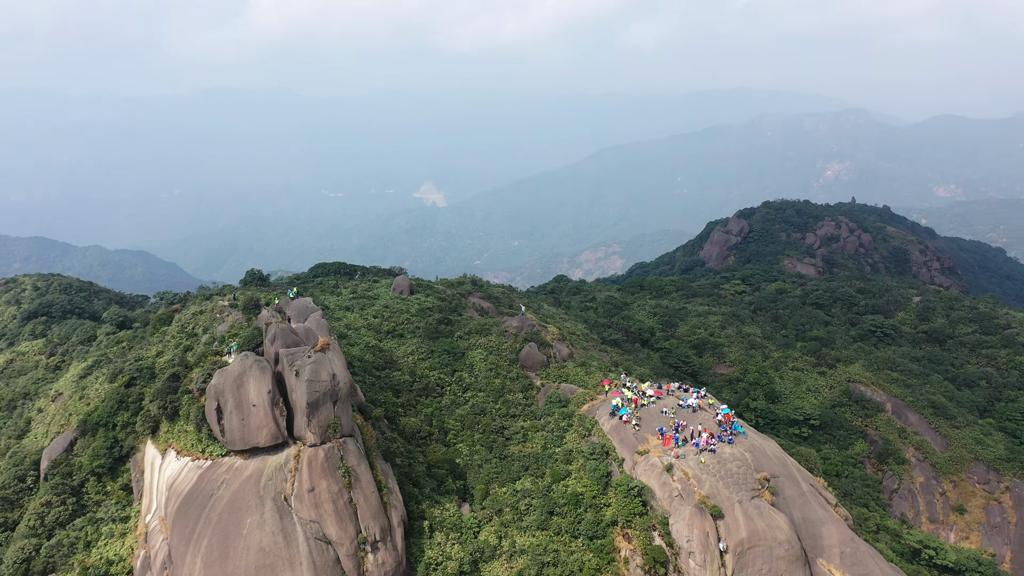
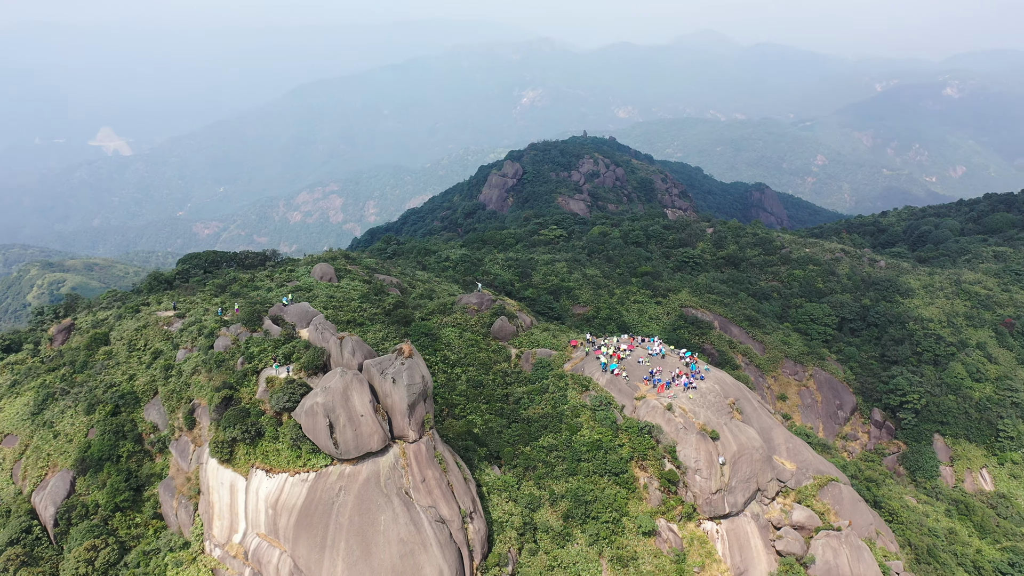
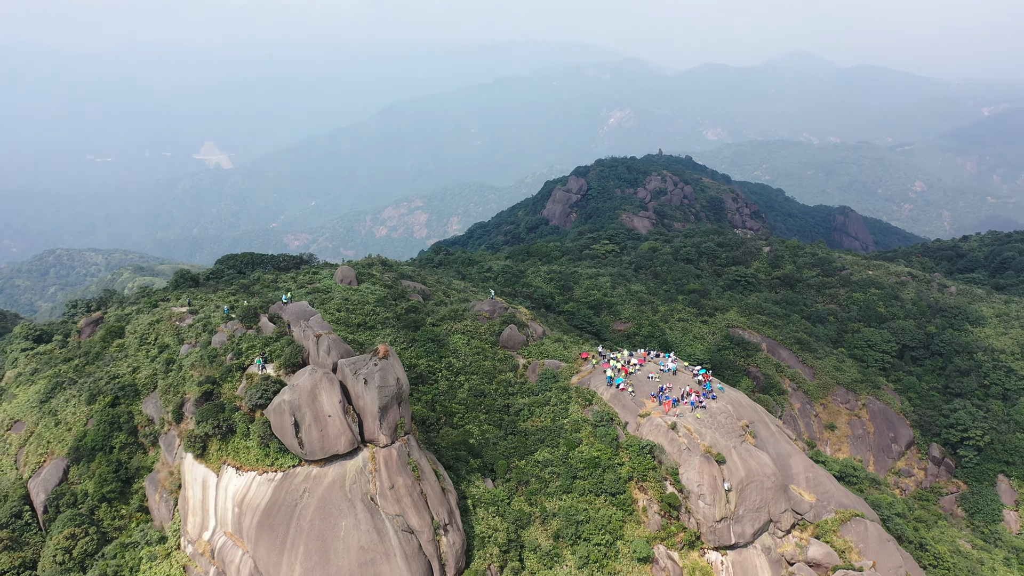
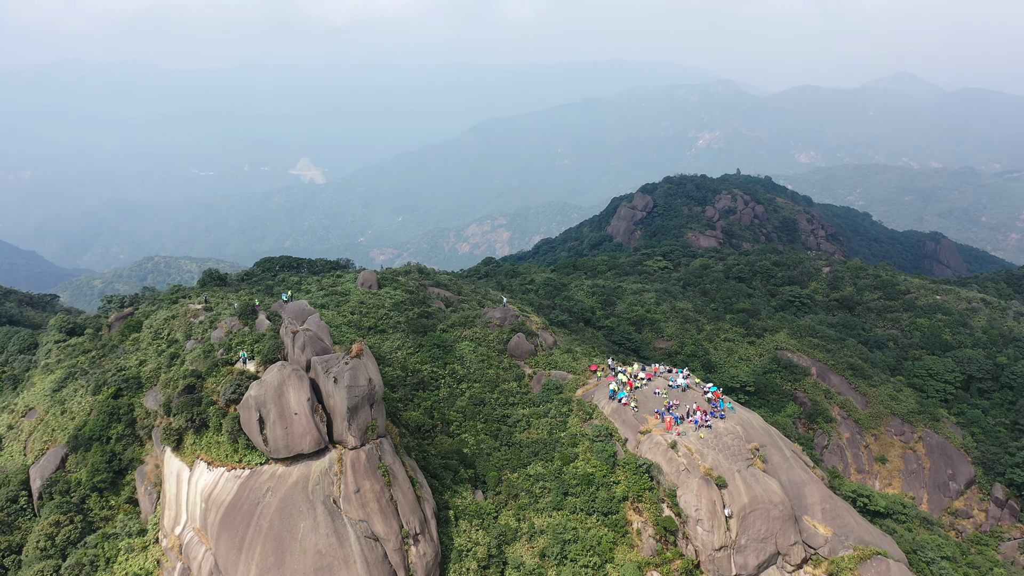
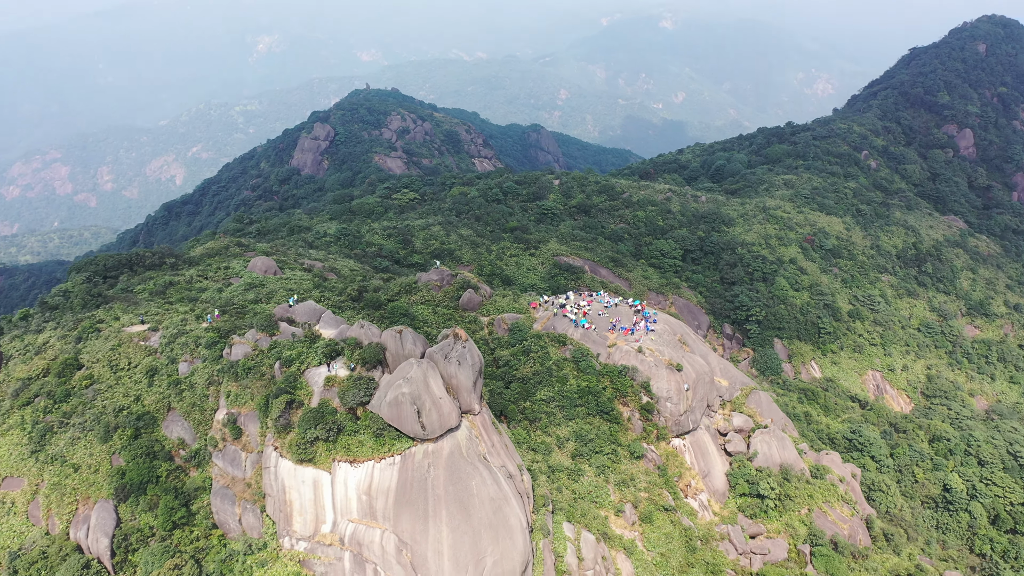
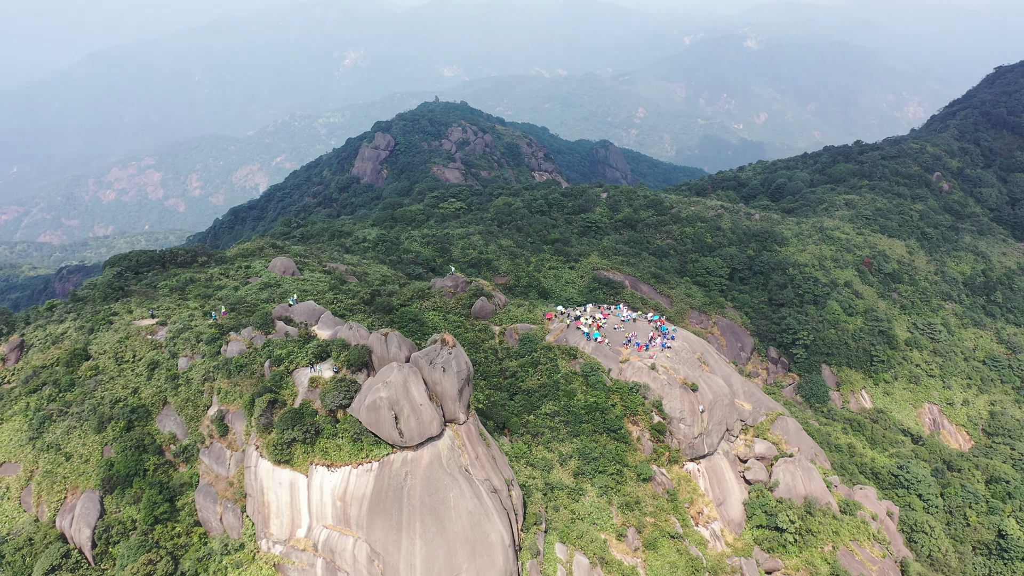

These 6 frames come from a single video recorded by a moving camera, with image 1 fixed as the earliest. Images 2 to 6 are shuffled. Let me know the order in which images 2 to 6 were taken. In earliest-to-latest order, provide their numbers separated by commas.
4, 3, 2, 6, 5
